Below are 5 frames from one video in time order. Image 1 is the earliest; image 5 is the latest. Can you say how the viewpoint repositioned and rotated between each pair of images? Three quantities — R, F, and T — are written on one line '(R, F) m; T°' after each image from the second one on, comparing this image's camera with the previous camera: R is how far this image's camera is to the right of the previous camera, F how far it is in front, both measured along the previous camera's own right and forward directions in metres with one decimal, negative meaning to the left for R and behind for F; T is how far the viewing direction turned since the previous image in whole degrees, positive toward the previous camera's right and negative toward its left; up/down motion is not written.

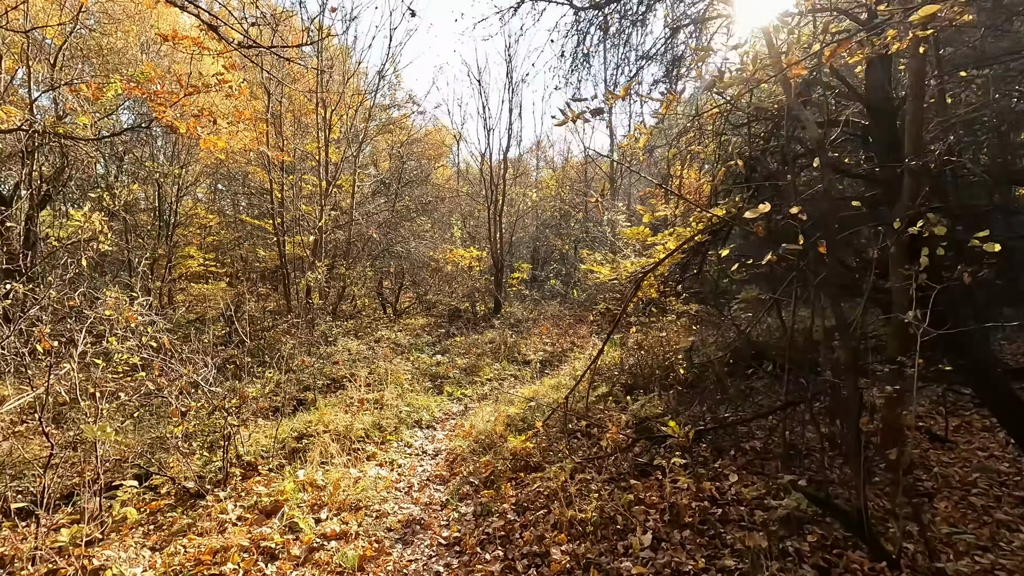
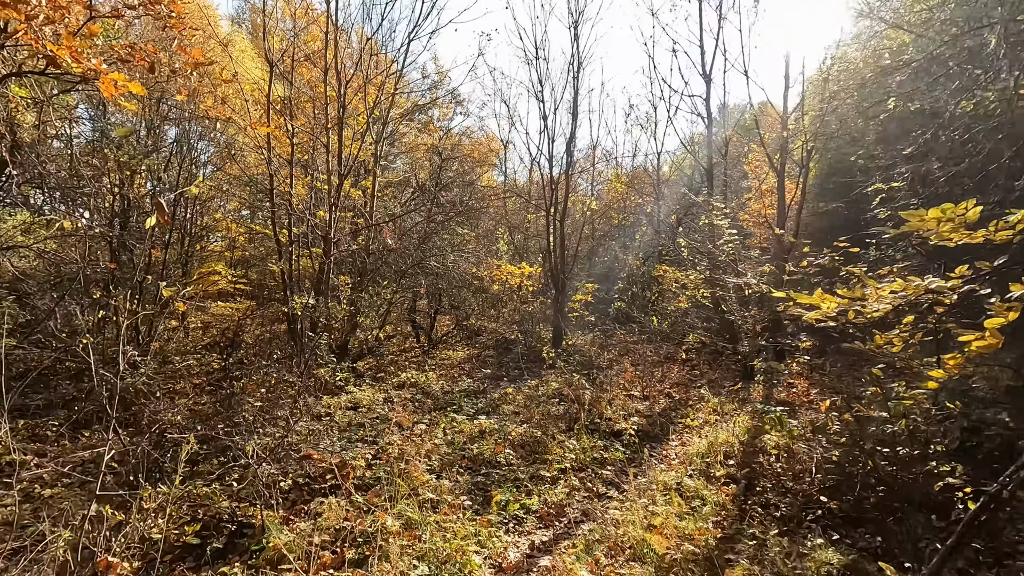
(-0.4, +3.1) m; -5°
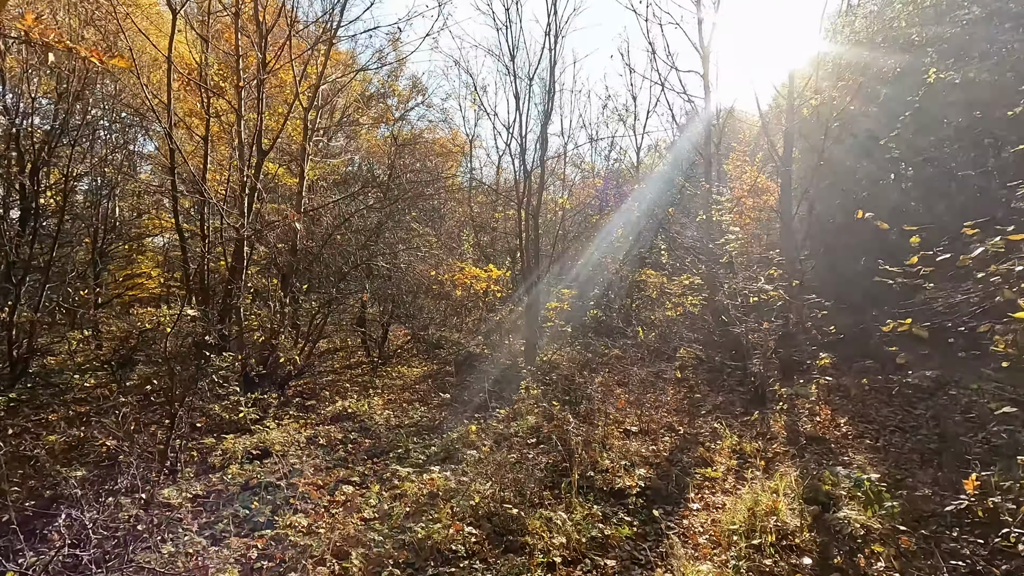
(0.0, +1.7) m; +4°
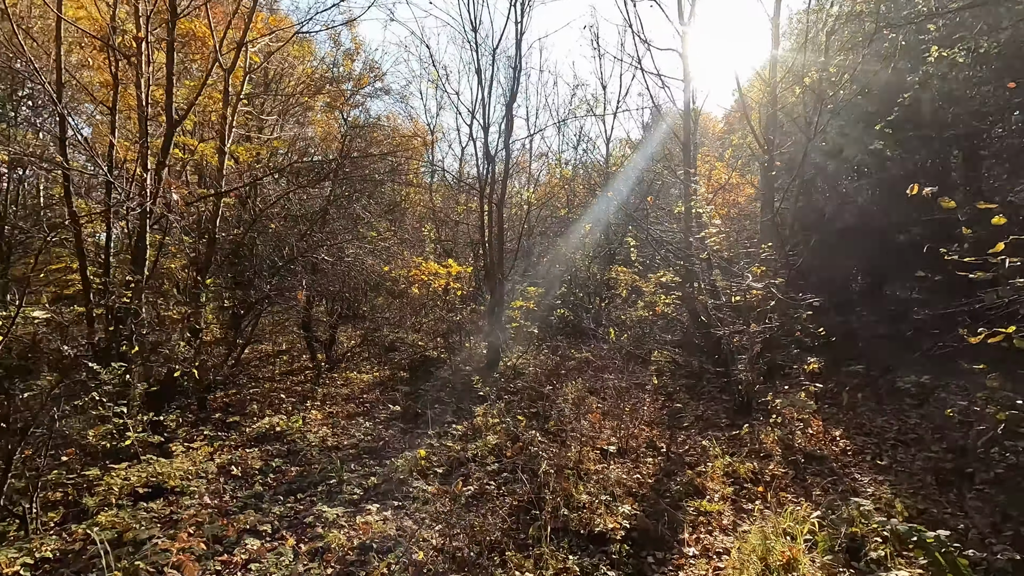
(+0.1, +0.9) m; +4°
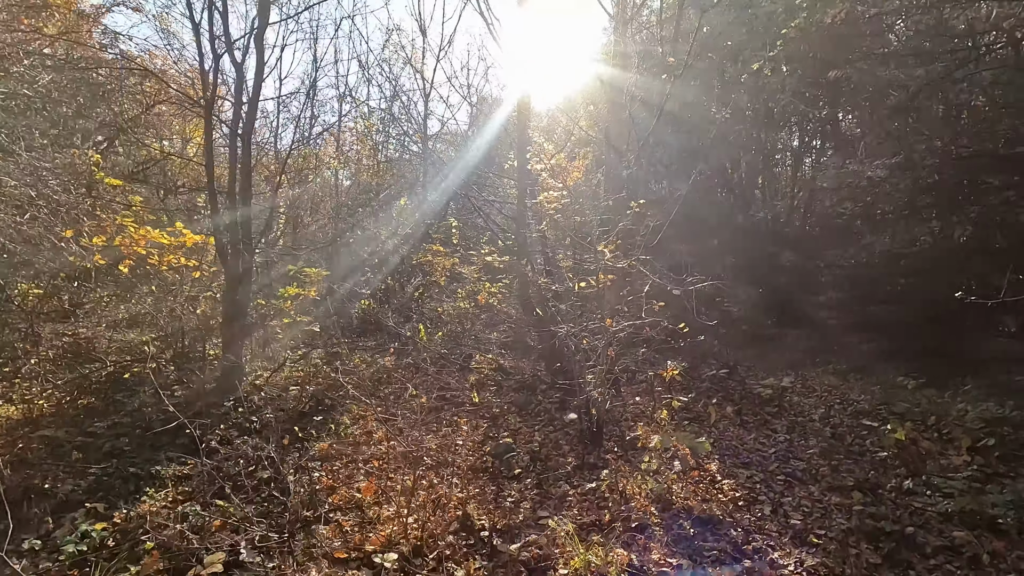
(+0.7, +2.5) m; +18°
